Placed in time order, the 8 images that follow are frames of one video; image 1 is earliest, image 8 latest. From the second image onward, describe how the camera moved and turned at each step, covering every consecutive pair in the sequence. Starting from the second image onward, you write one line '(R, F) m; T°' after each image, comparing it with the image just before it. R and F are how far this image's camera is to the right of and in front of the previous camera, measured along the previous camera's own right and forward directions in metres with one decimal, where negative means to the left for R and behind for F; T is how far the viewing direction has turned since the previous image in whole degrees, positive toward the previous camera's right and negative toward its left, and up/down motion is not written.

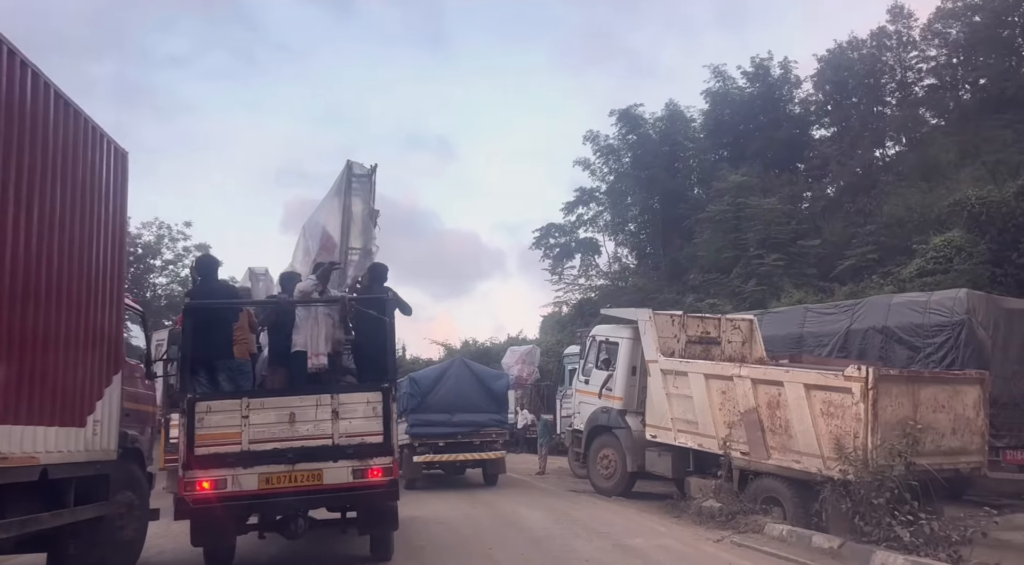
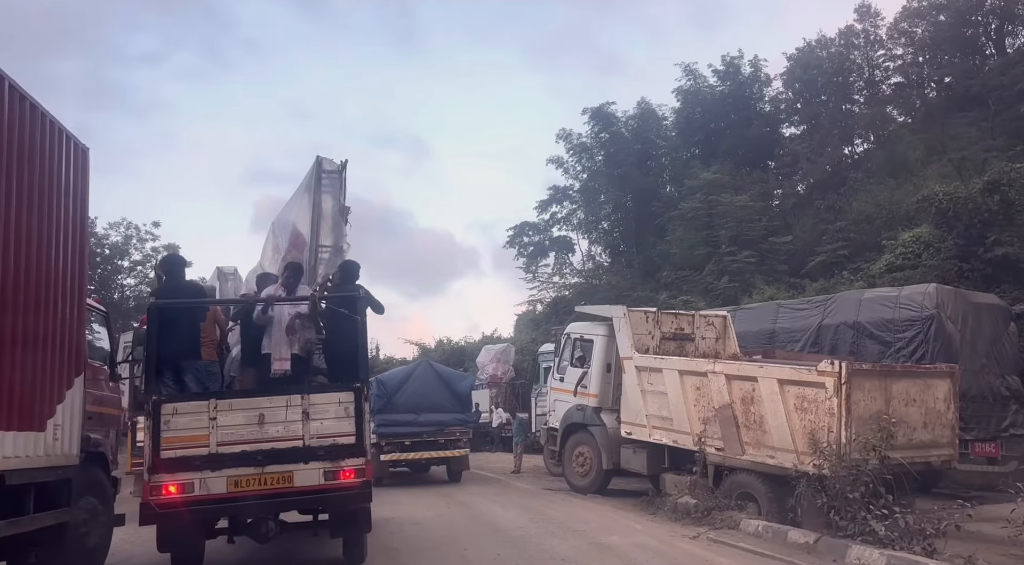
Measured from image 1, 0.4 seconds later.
(0.0, +0.1) m; +2°
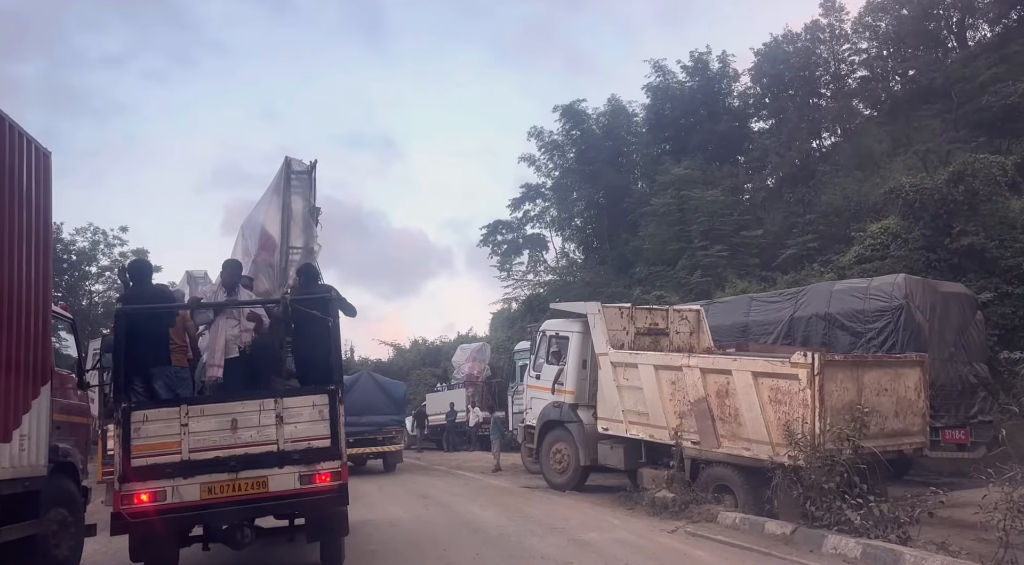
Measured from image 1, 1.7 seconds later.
(0.0, 0.0) m; +2°
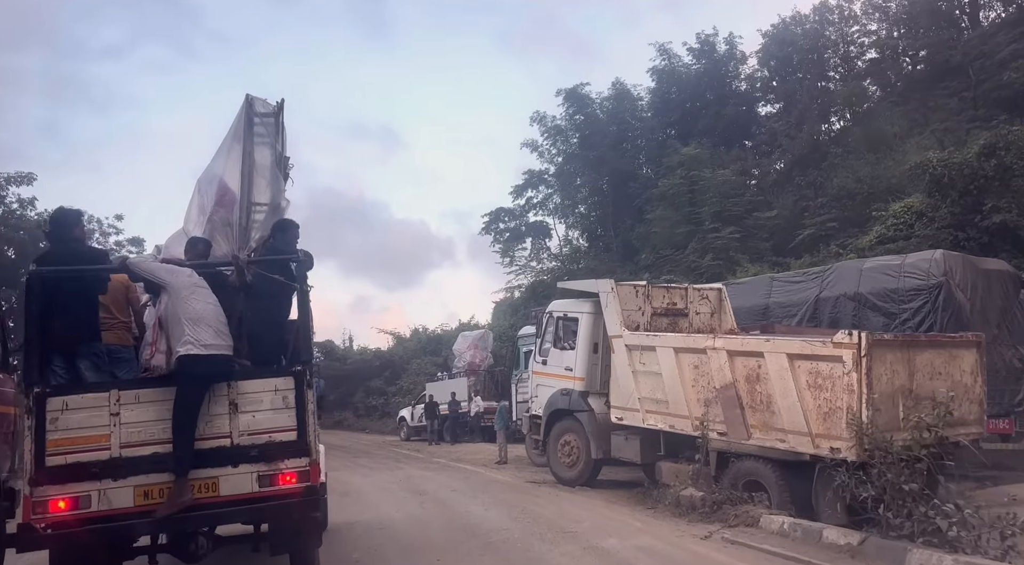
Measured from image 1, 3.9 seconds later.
(0.0, +1.1) m; 0°
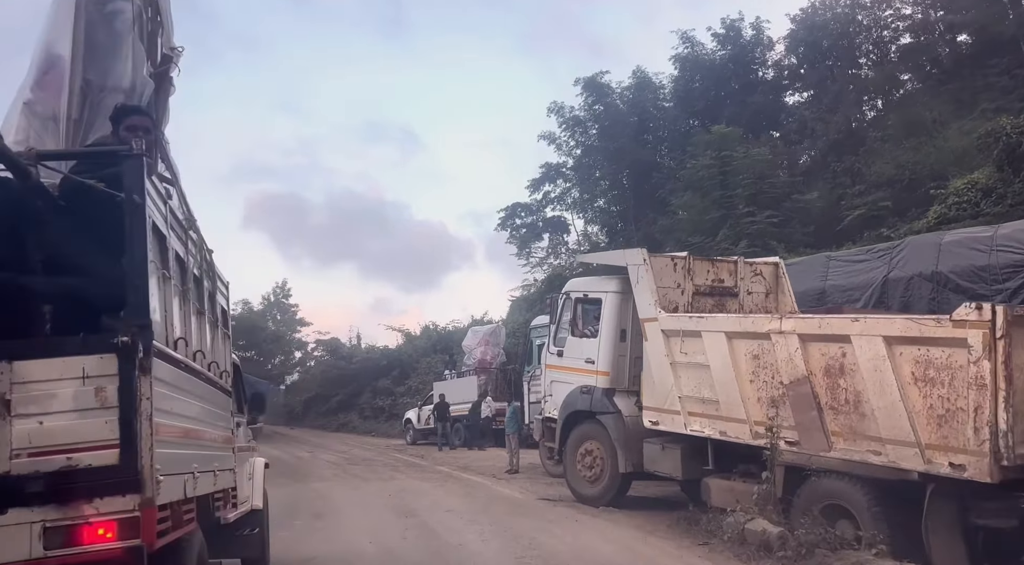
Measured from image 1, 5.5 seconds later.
(+0.1, +2.2) m; -1°
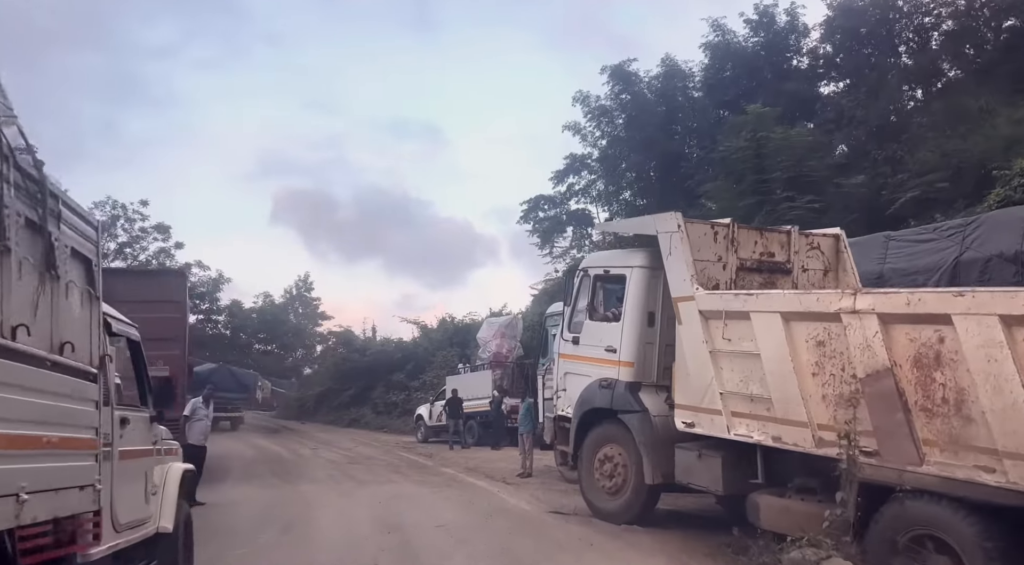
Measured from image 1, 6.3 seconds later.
(+0.2, +1.6) m; -2°
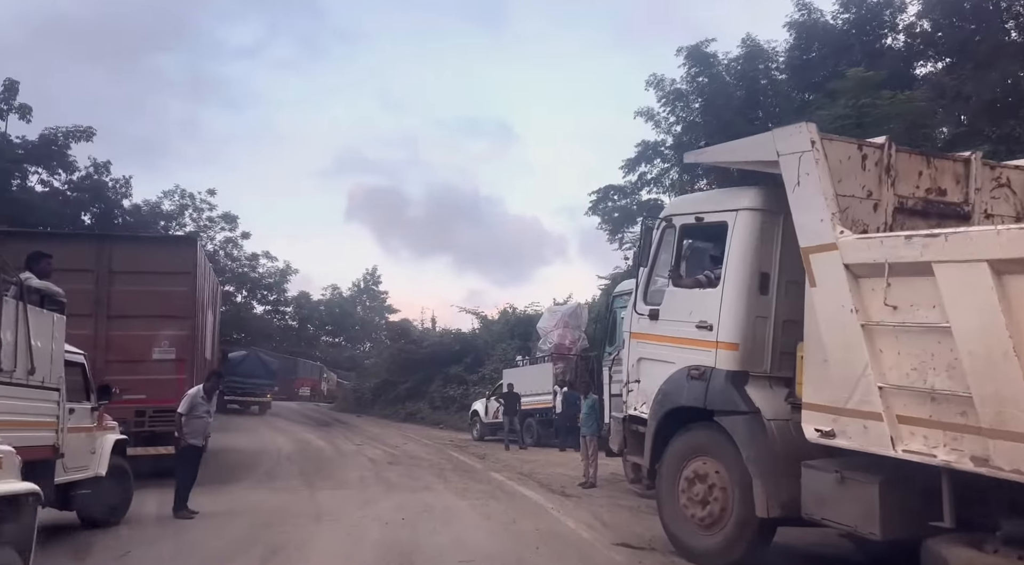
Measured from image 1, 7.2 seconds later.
(+0.1, +2.2) m; -5°
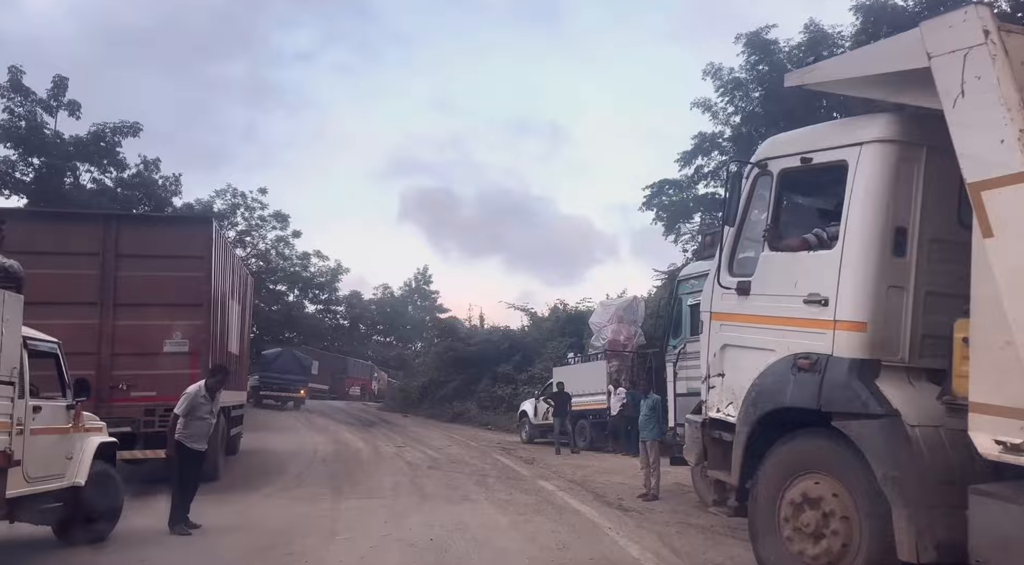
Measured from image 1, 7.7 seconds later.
(0.0, +1.4) m; -4°
